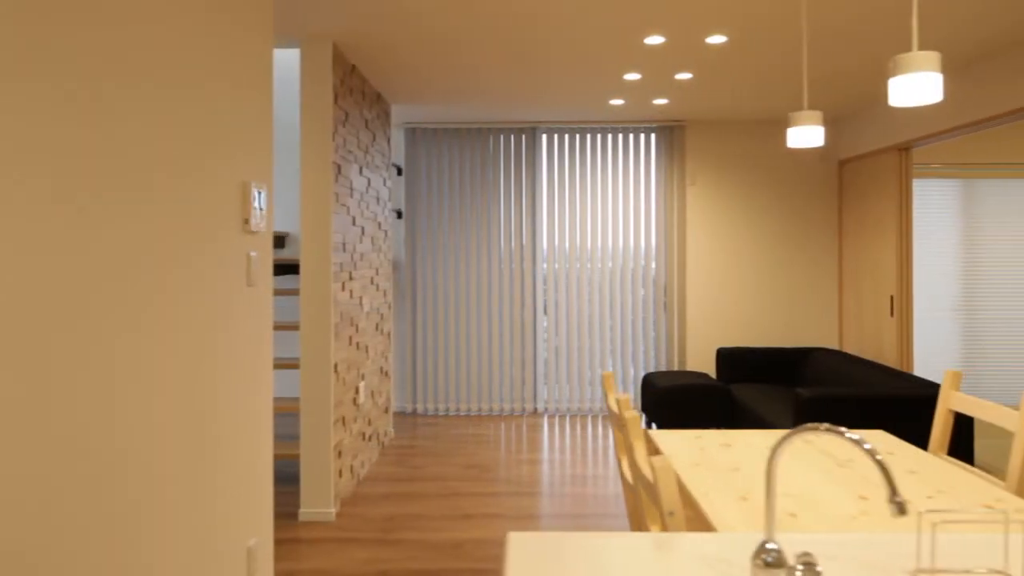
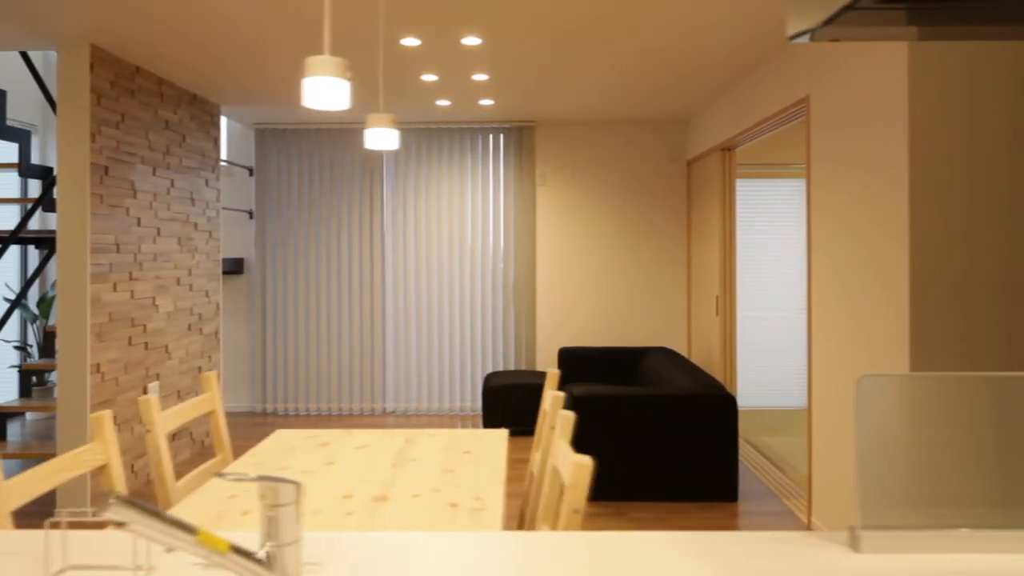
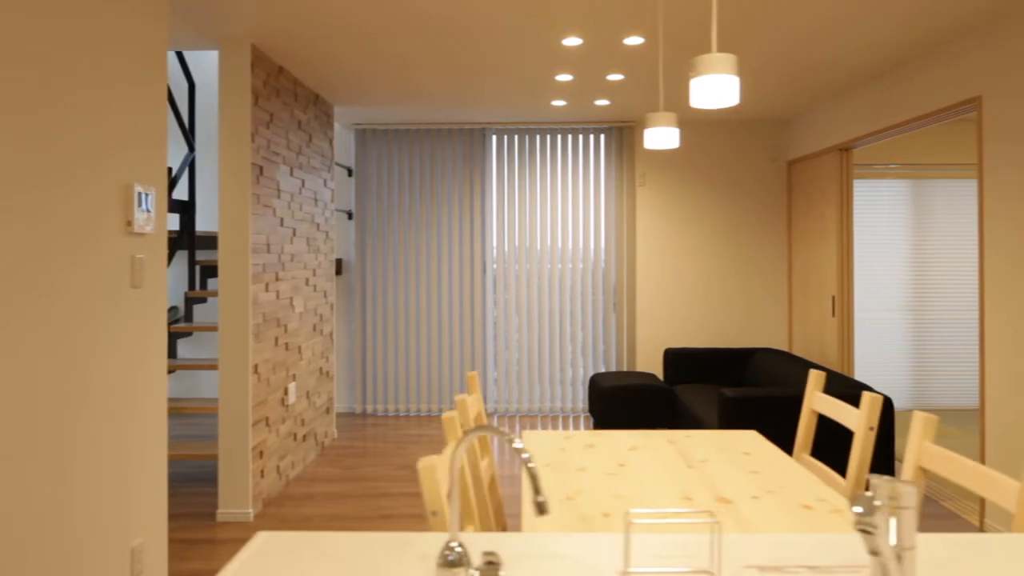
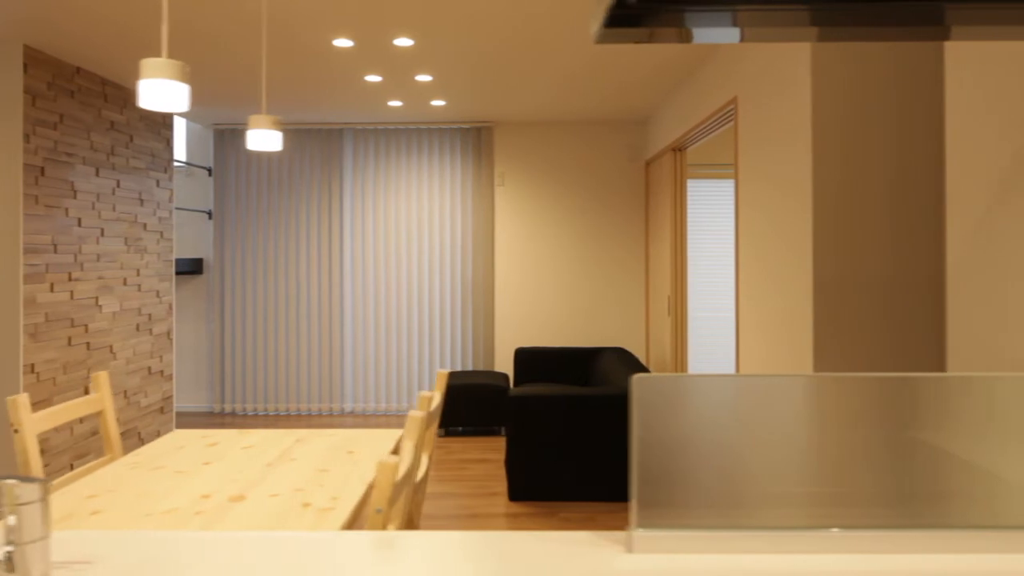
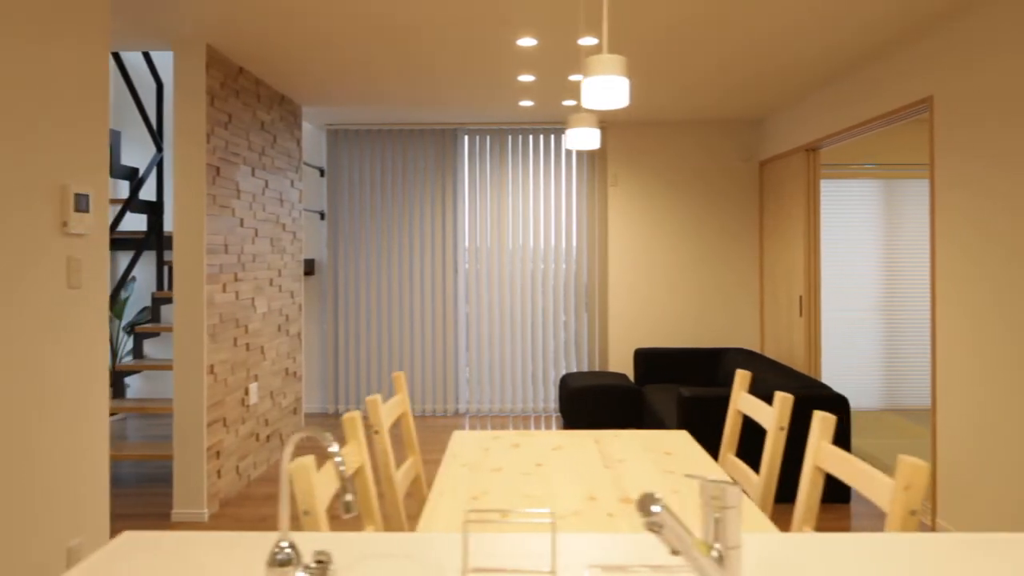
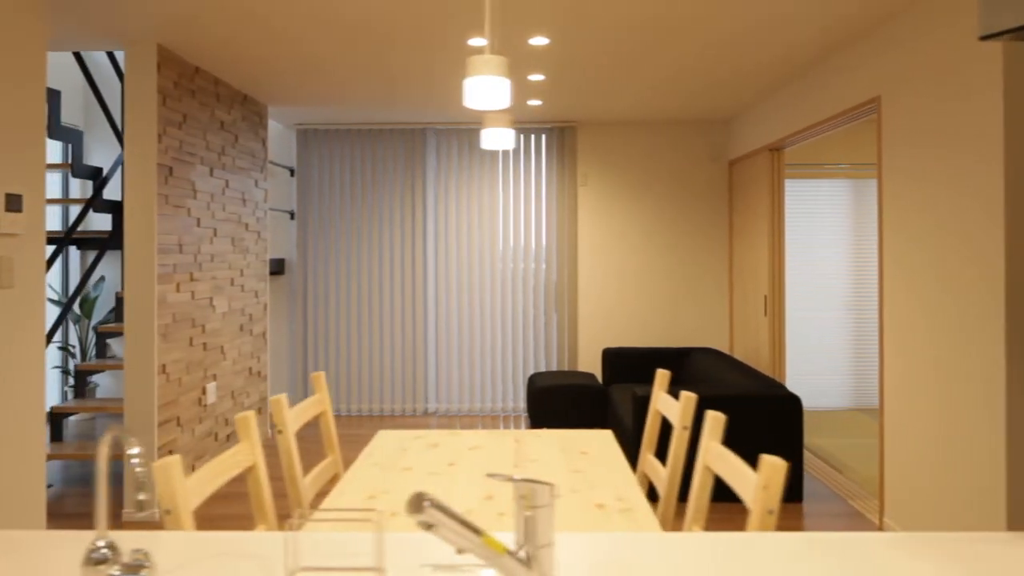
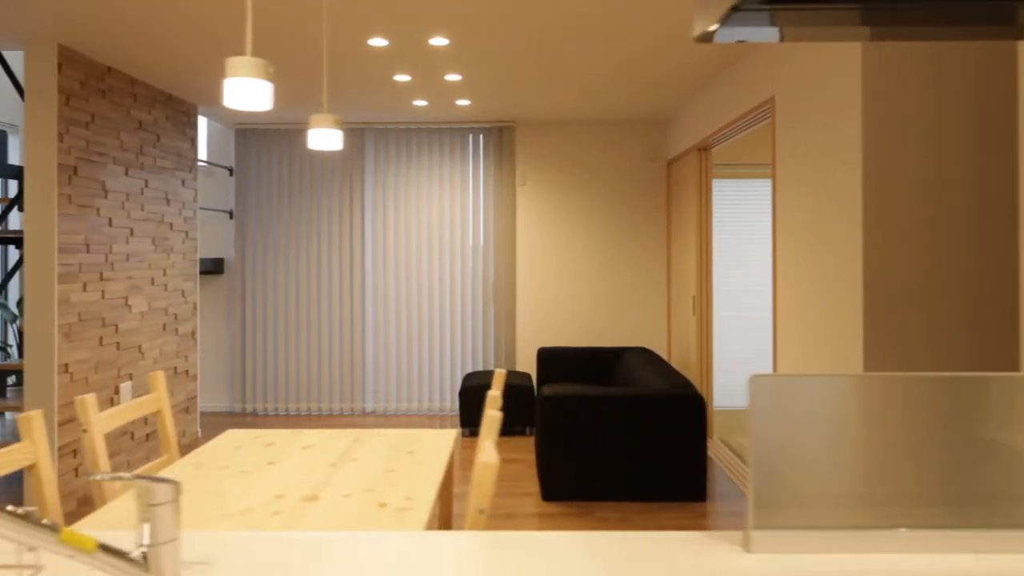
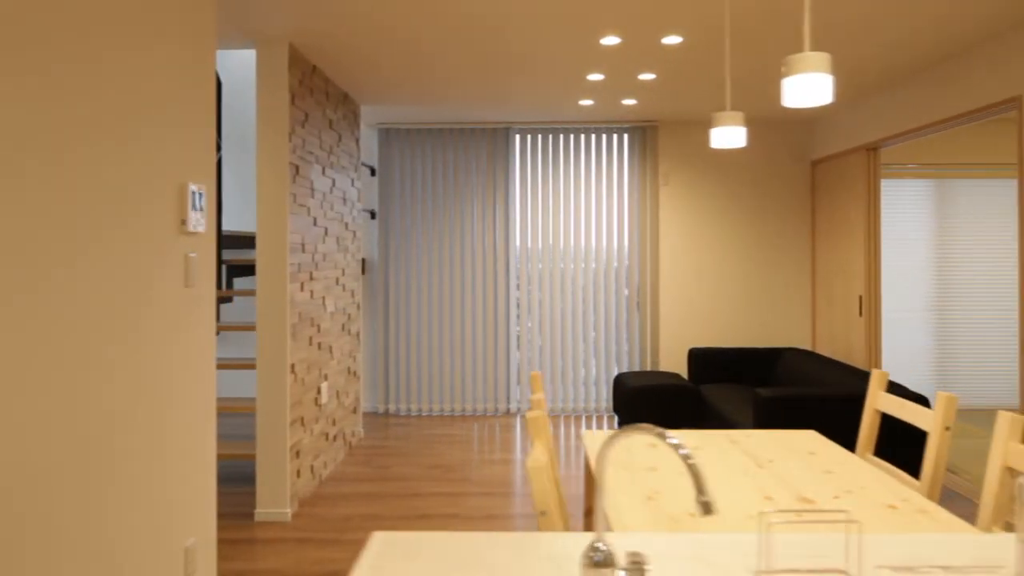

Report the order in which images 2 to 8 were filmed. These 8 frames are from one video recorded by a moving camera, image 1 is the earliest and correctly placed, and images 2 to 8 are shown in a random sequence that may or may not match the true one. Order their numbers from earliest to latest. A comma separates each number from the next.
8, 3, 5, 6, 2, 7, 4
